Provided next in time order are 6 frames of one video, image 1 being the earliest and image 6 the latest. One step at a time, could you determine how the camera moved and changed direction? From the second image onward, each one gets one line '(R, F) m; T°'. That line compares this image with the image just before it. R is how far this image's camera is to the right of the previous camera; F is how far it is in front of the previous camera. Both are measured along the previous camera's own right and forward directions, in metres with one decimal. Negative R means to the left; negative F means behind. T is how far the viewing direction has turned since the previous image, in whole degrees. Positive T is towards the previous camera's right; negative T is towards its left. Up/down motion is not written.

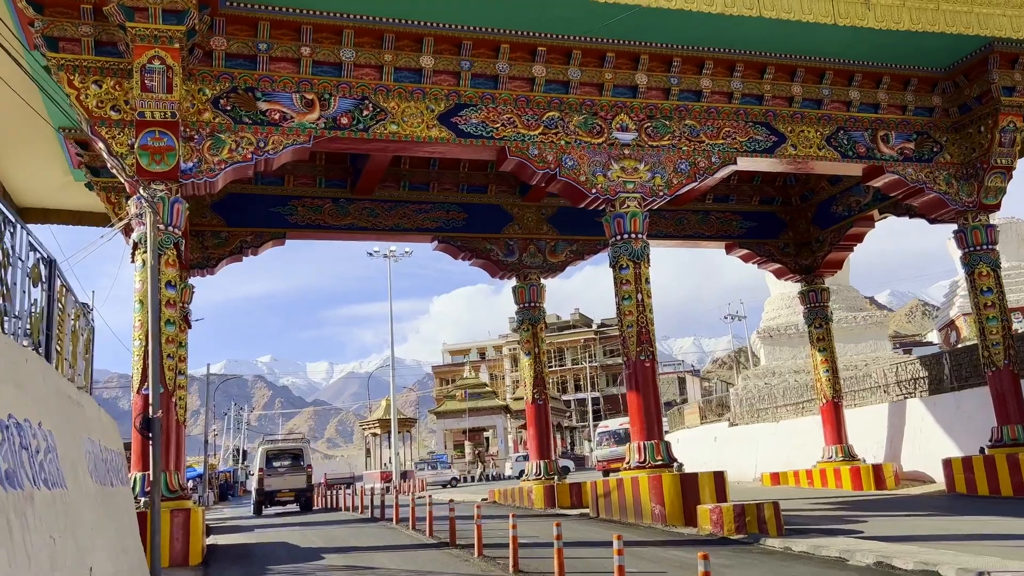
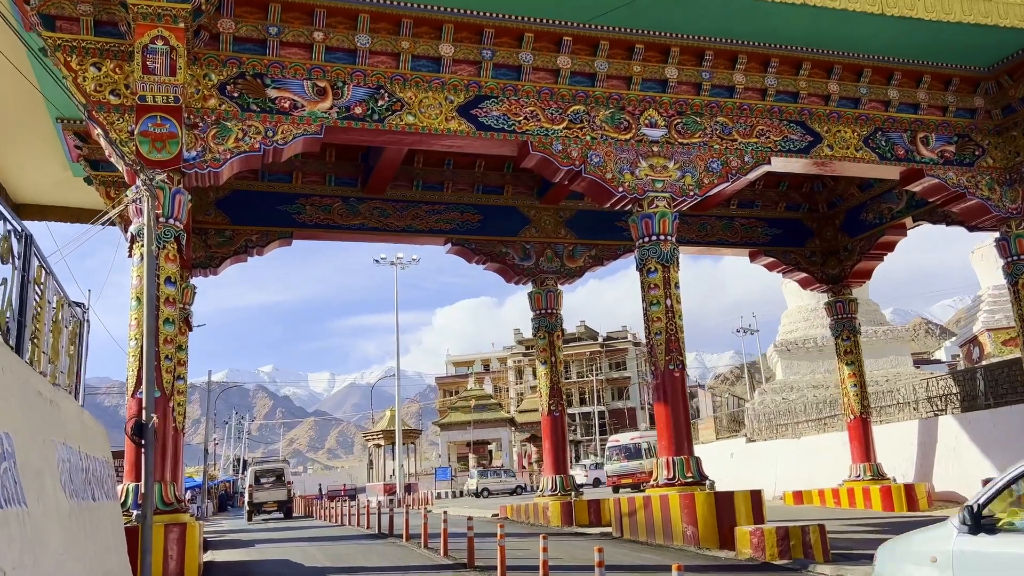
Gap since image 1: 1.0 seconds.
(-0.2, +0.7) m; 0°
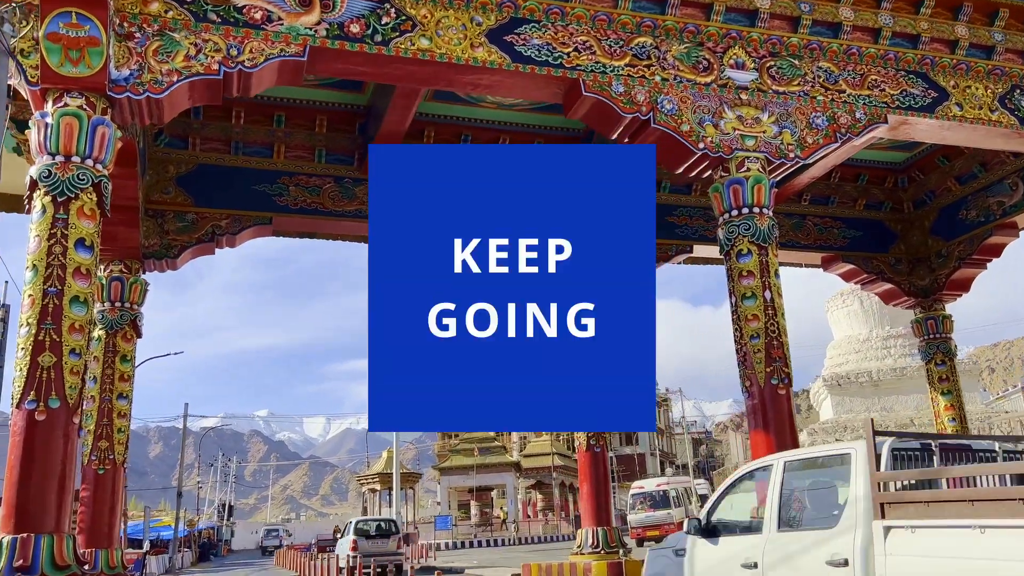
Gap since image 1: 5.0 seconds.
(-0.4, +2.7) m; 0°
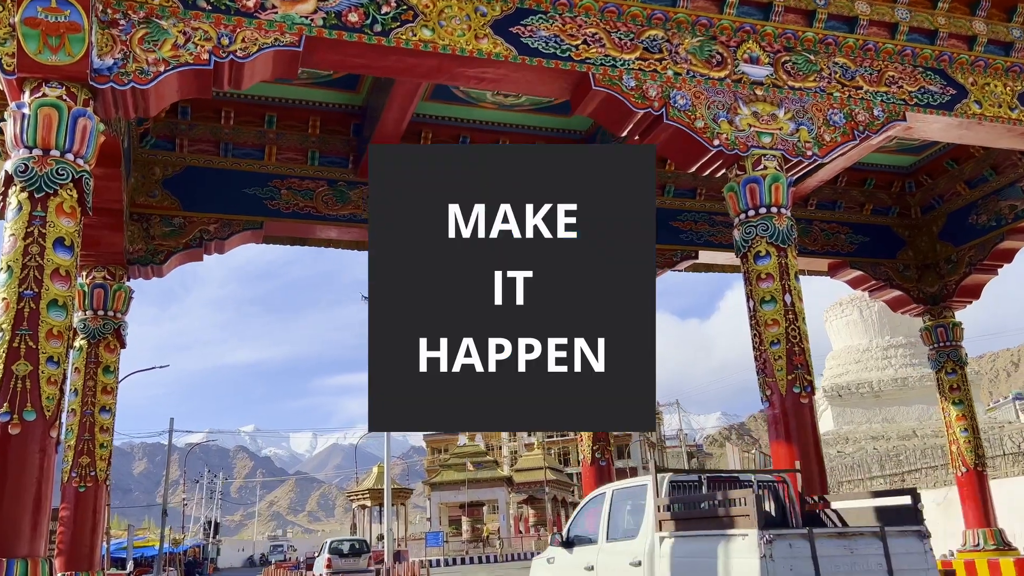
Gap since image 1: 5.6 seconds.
(-0.2, +0.4) m; +1°
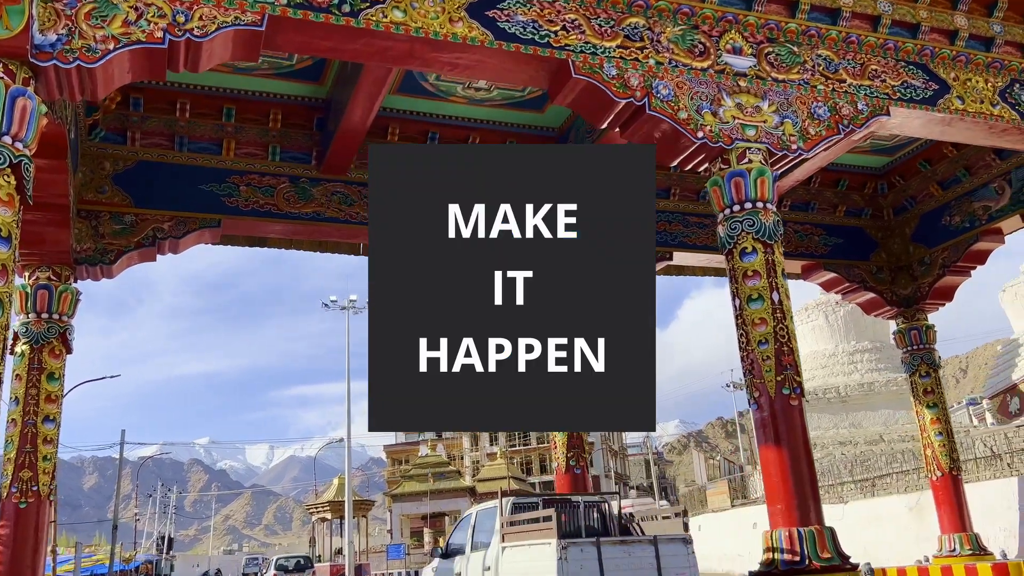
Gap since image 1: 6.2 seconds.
(-0.1, +0.4) m; +3°
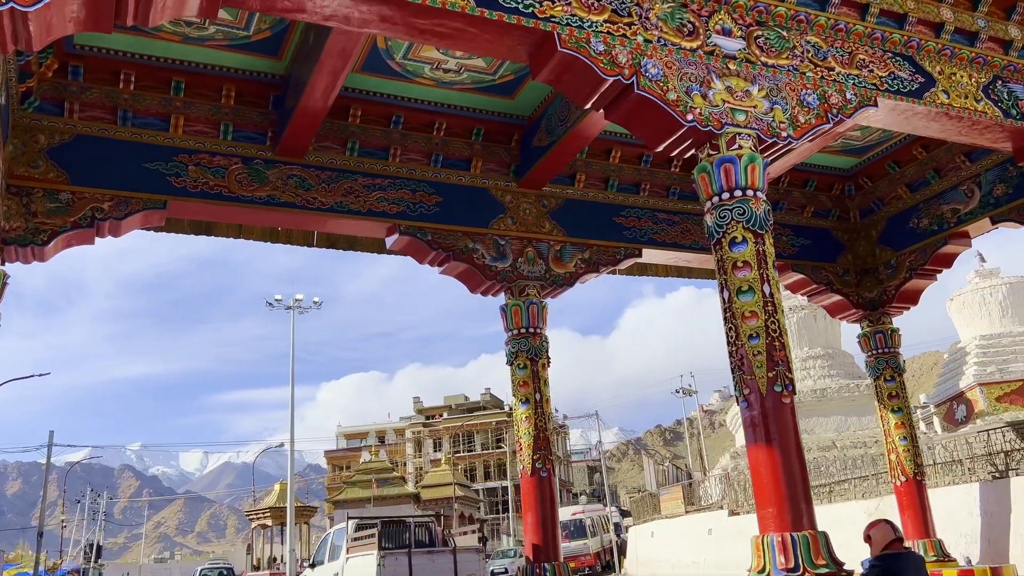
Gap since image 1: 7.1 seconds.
(-0.3, +0.5) m; +4°
